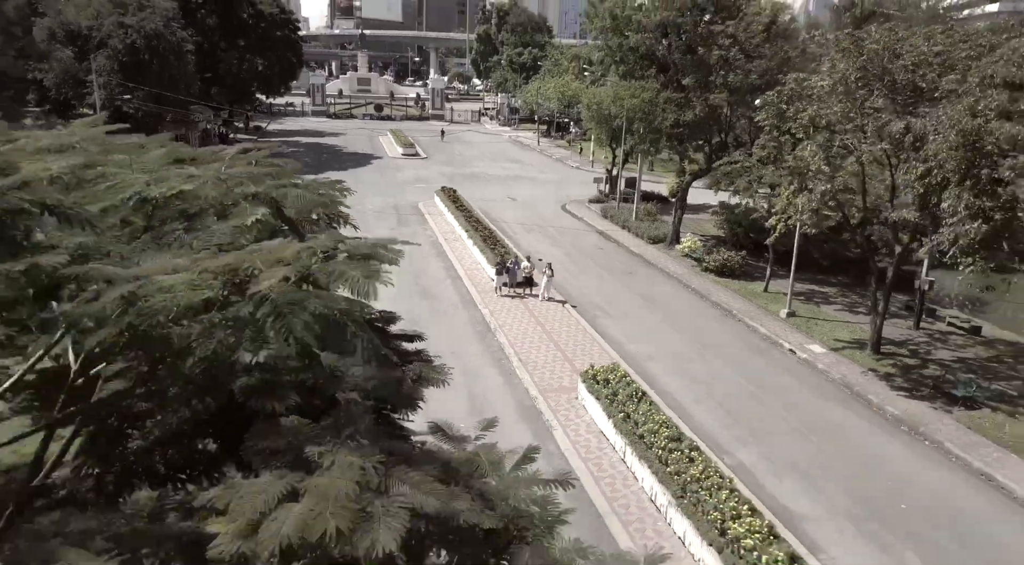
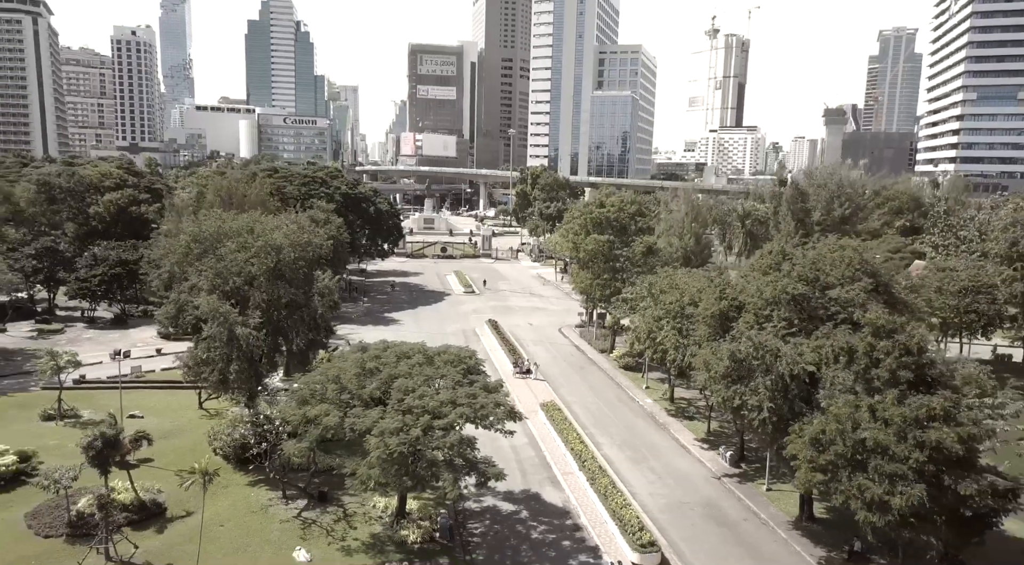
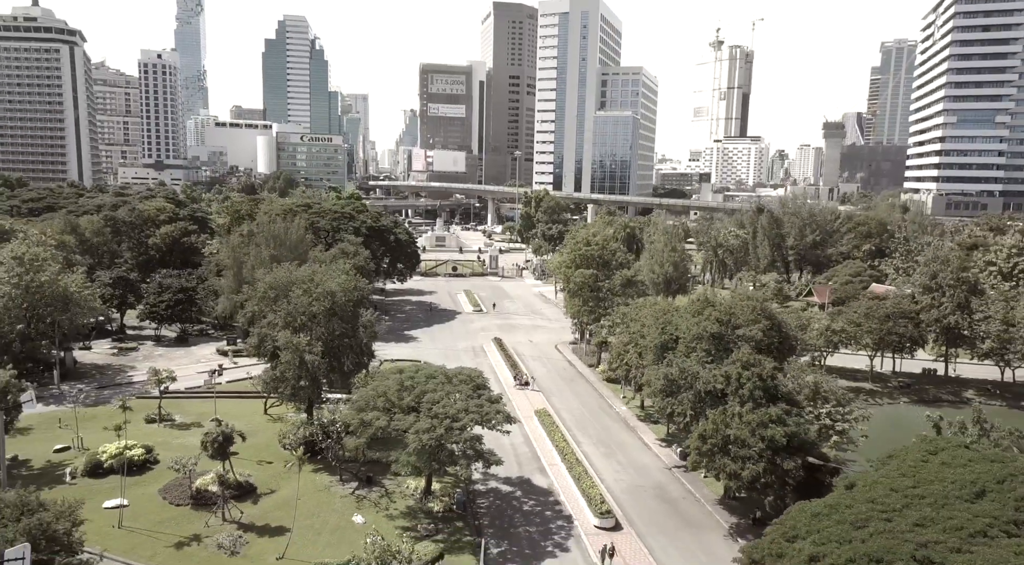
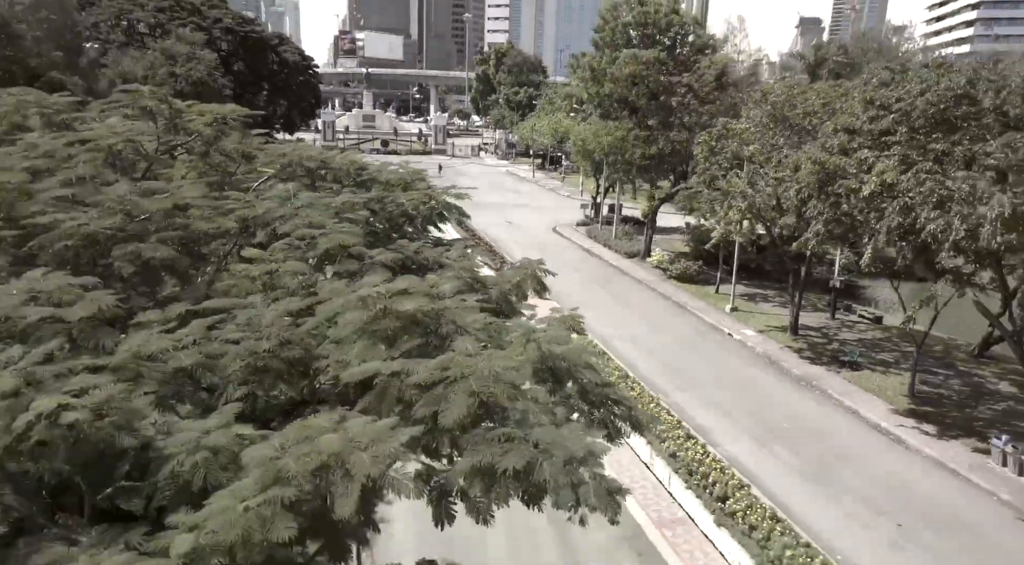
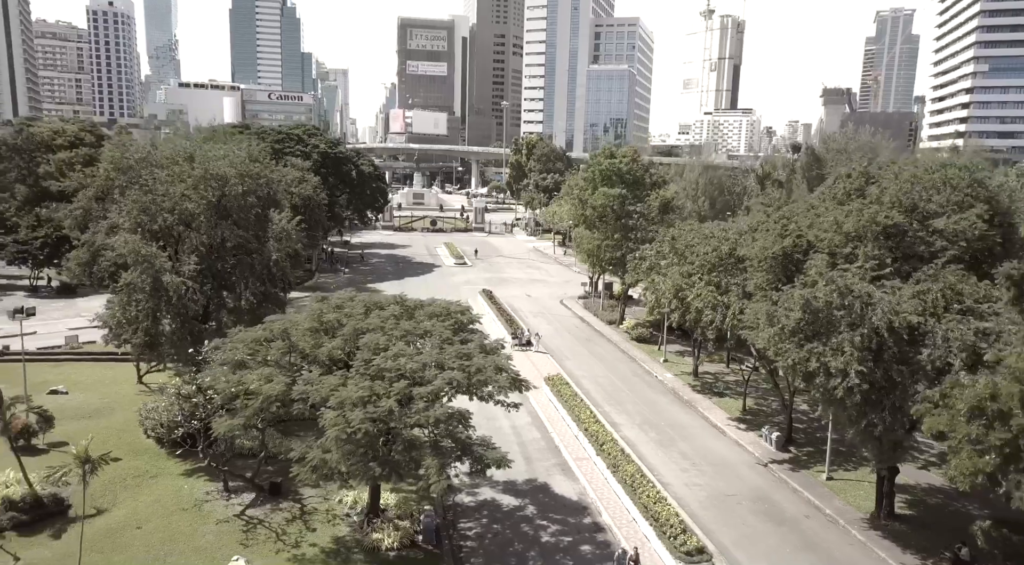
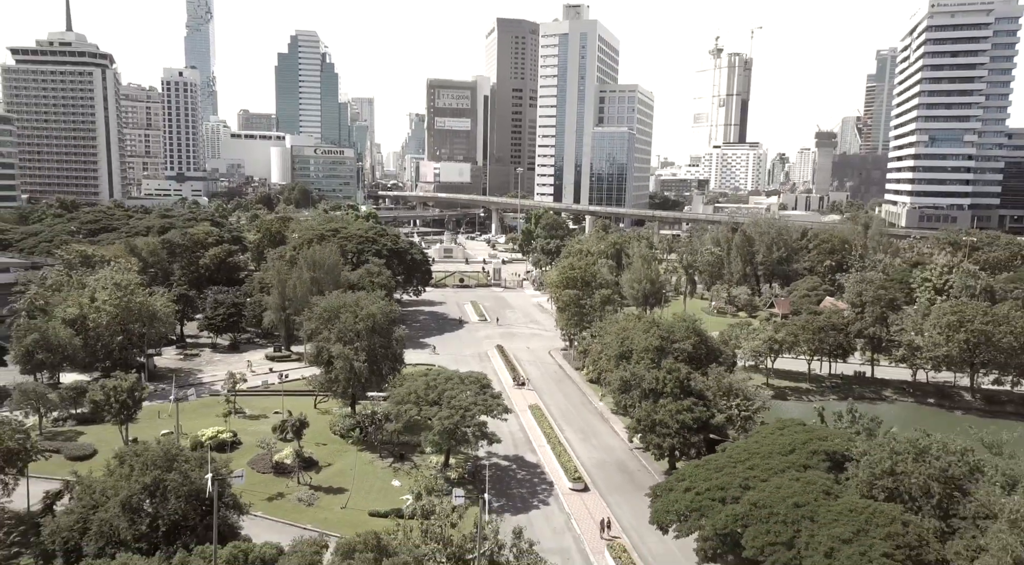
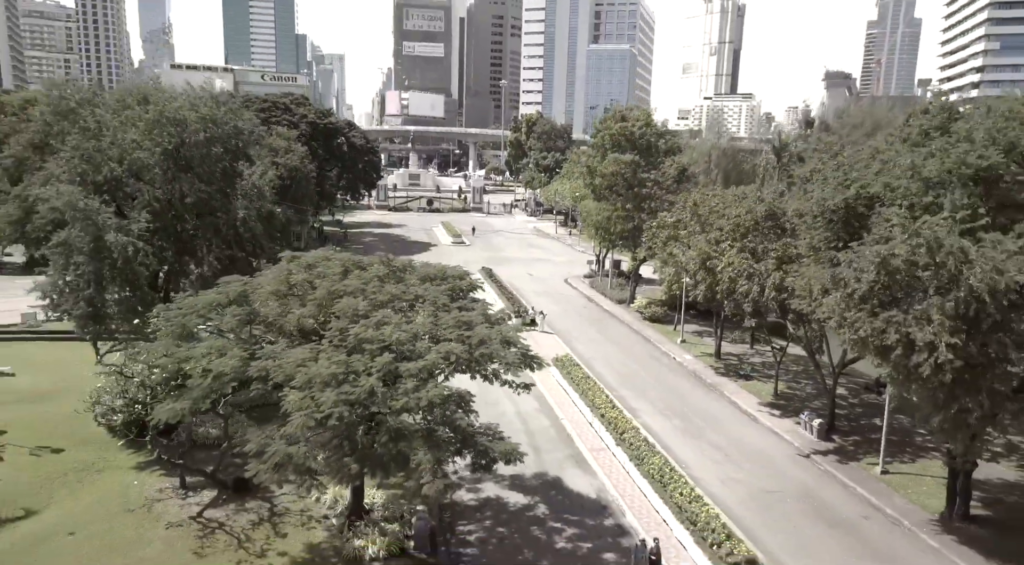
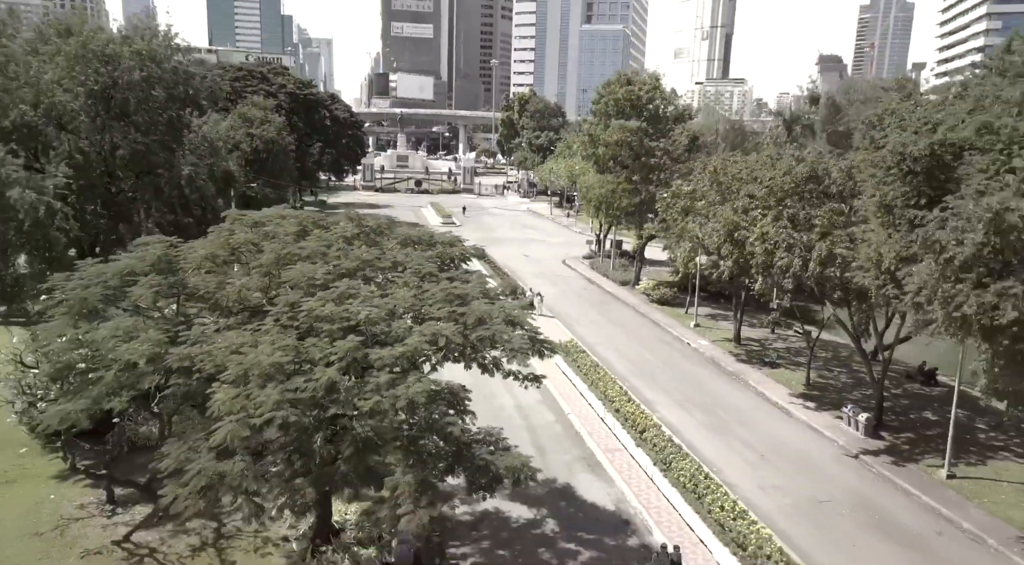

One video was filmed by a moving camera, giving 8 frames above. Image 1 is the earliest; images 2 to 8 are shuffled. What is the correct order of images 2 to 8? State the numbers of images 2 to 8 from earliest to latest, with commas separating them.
4, 8, 7, 5, 2, 3, 6
